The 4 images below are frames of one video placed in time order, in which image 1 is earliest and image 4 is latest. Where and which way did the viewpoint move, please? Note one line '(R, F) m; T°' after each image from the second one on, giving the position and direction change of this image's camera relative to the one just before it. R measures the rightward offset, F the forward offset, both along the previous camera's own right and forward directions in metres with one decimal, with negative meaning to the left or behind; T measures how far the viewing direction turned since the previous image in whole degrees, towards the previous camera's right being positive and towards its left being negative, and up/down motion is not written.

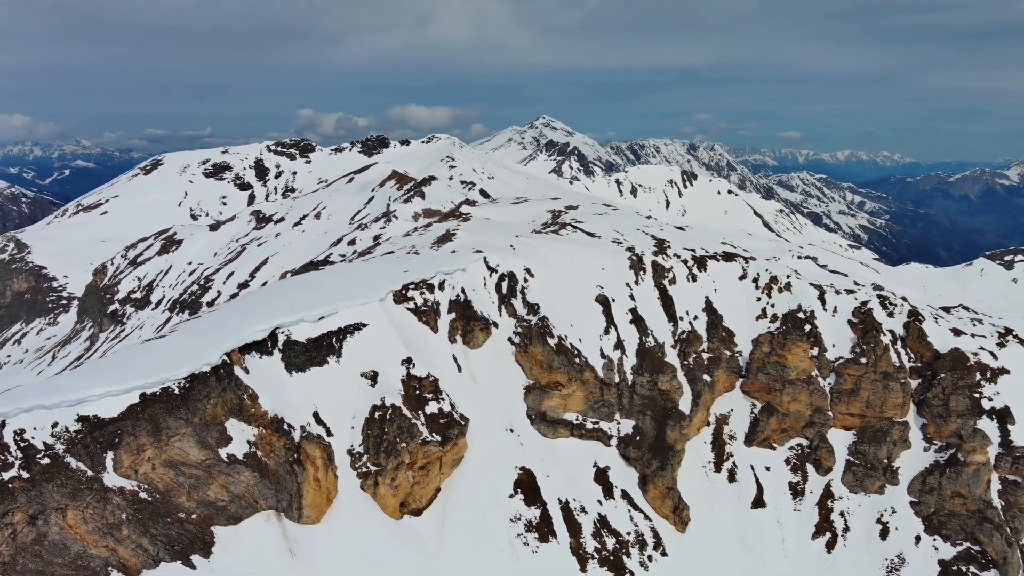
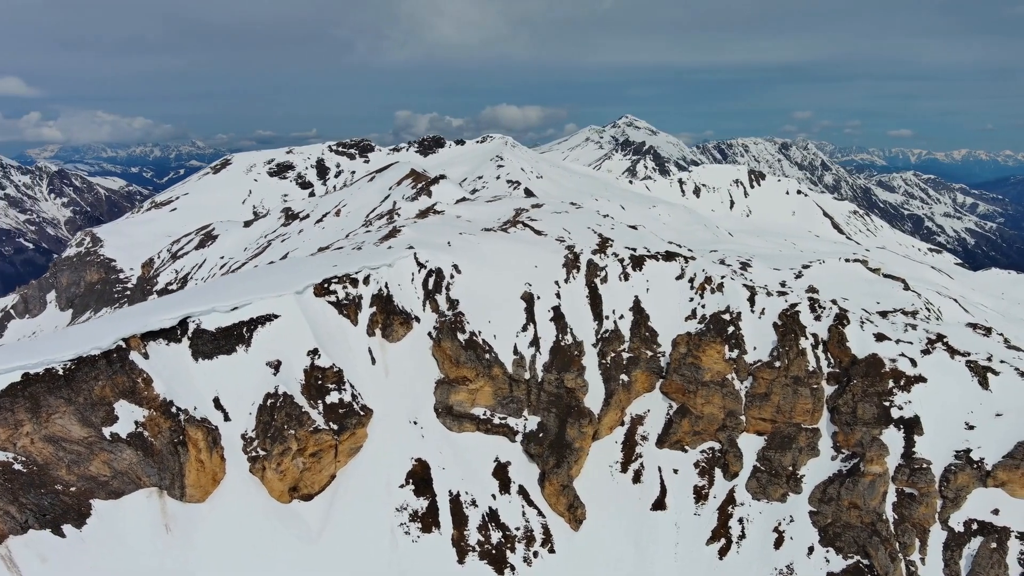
(+15.0, 0.0) m; -7°
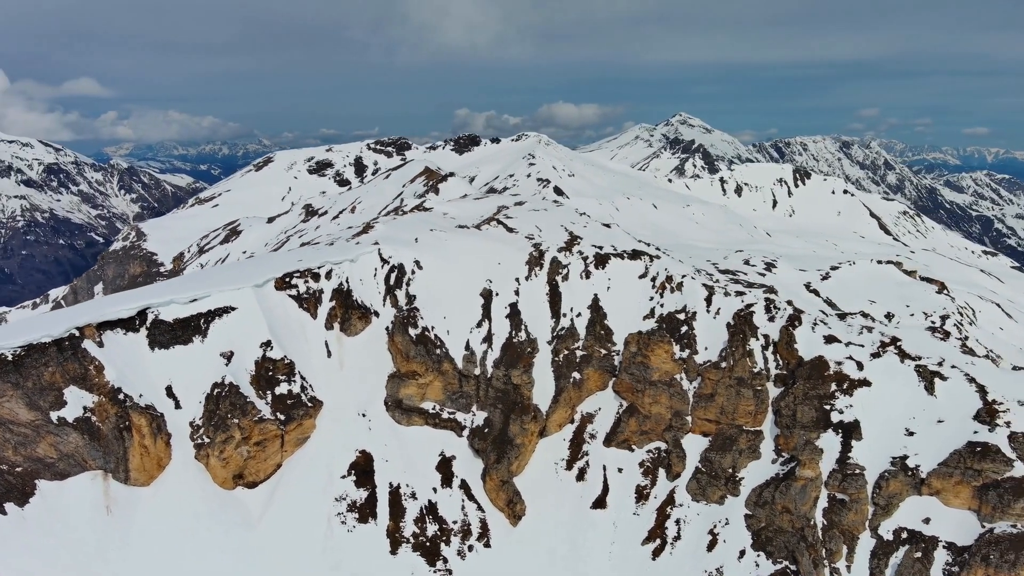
(+8.9, -0.2) m; -4°
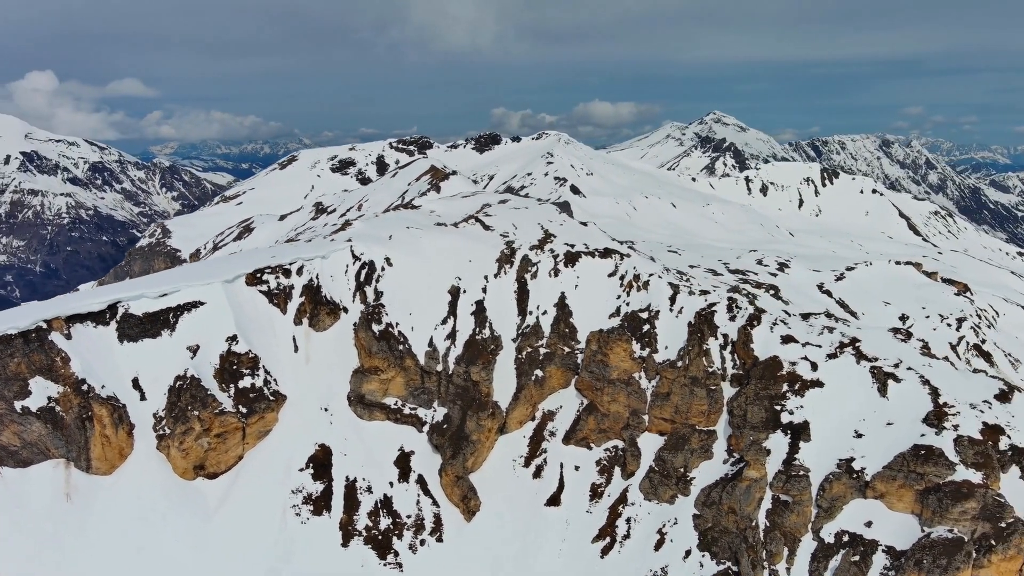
(+6.2, -0.2) m; -3°
